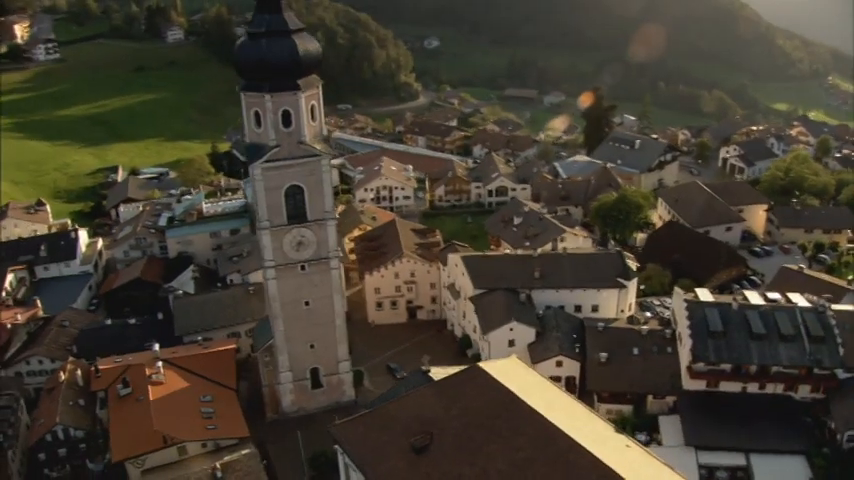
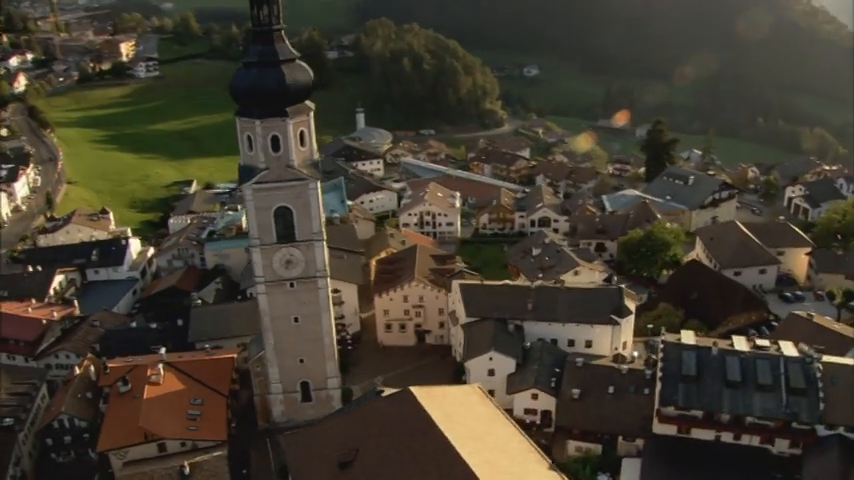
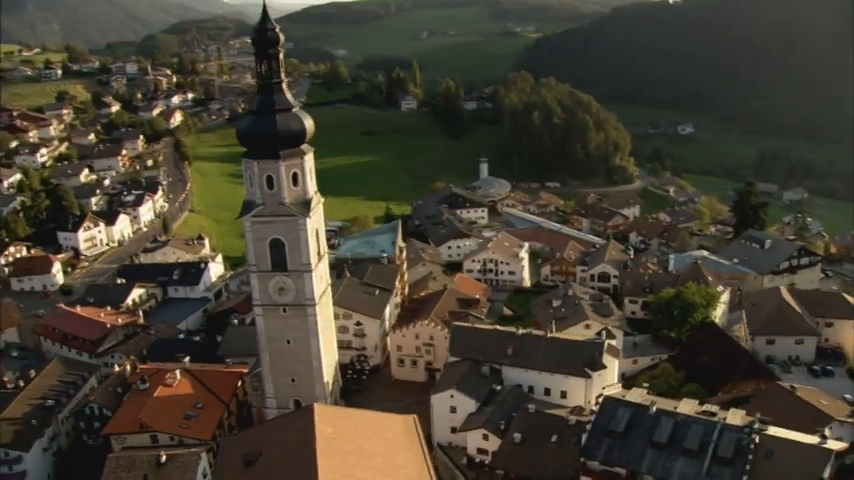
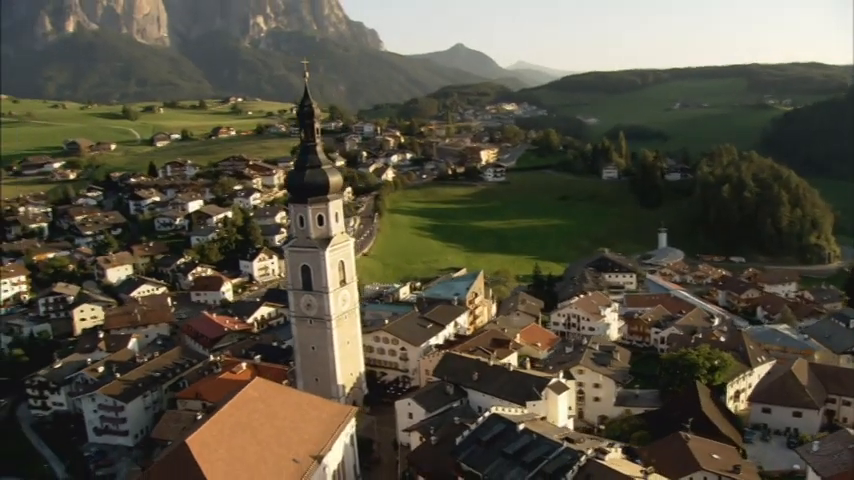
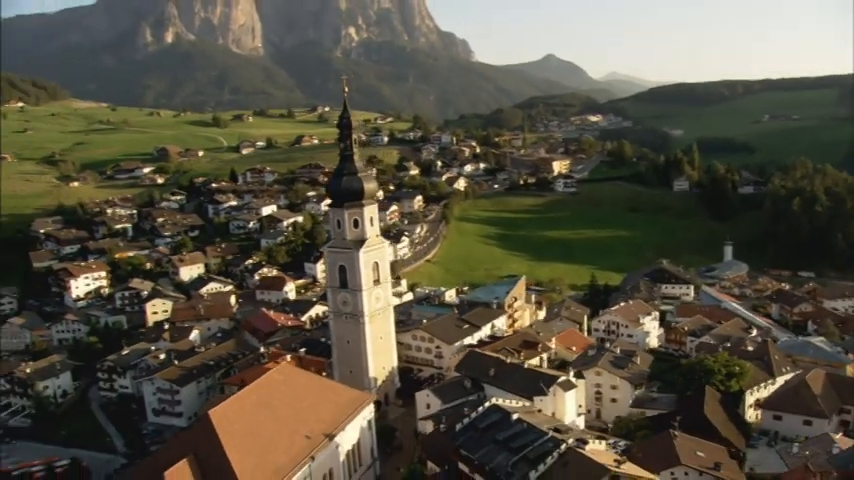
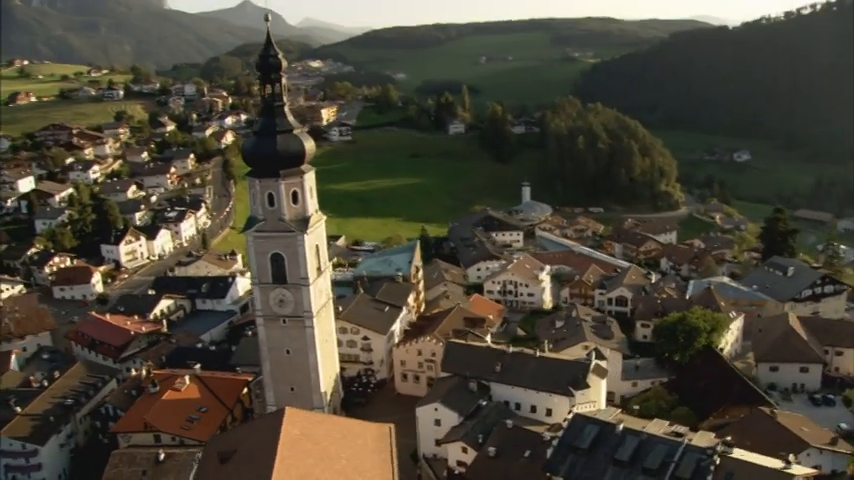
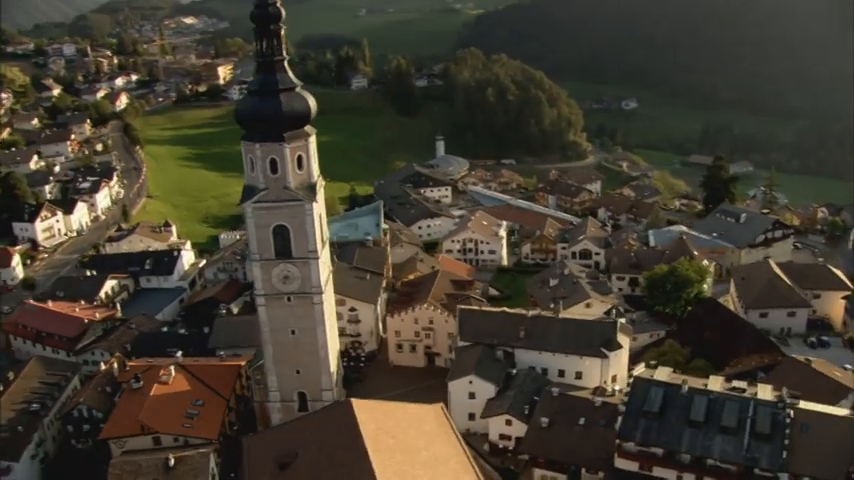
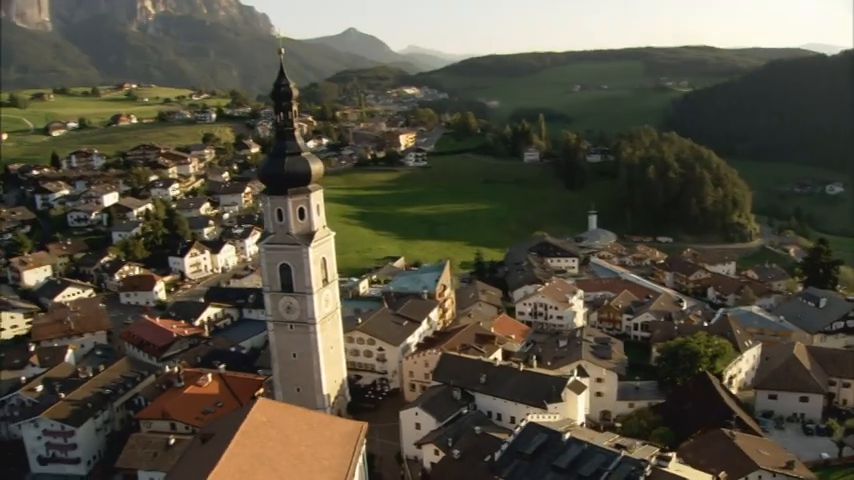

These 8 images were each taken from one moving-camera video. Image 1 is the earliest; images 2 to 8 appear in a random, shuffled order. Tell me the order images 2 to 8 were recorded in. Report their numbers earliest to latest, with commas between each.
2, 7, 3, 6, 8, 4, 5
